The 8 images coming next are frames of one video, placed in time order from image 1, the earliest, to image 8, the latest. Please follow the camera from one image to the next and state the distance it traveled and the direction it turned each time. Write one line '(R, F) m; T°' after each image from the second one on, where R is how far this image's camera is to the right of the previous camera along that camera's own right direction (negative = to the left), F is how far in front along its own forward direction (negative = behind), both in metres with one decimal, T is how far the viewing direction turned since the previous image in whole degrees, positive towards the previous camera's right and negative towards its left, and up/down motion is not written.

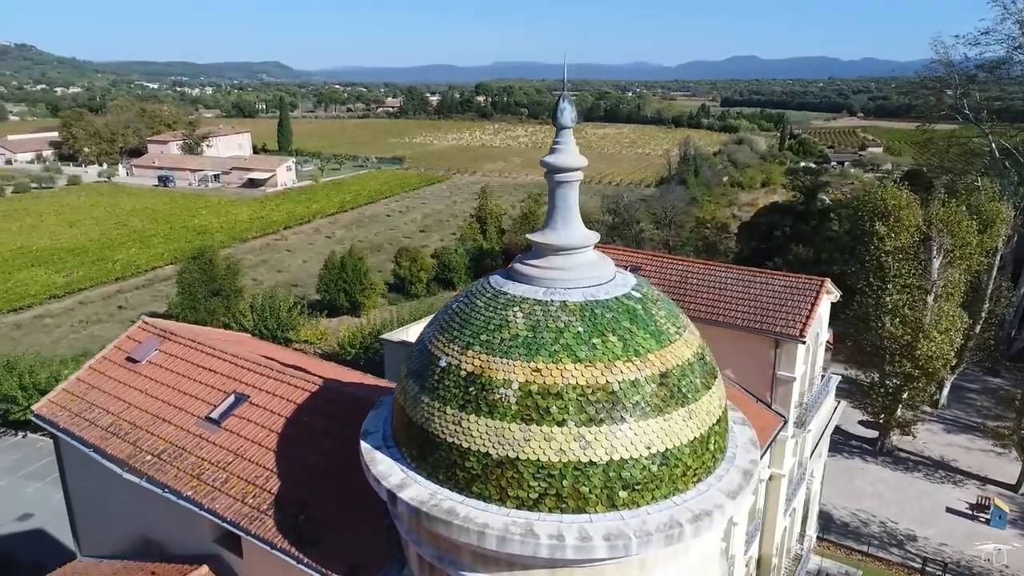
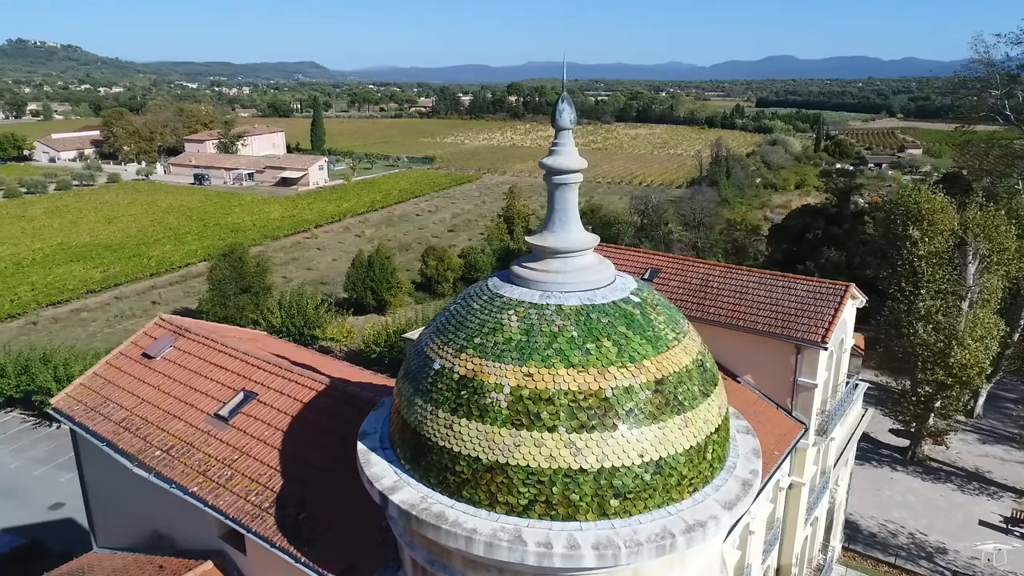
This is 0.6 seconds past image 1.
(+0.3, +0.1) m; -2°
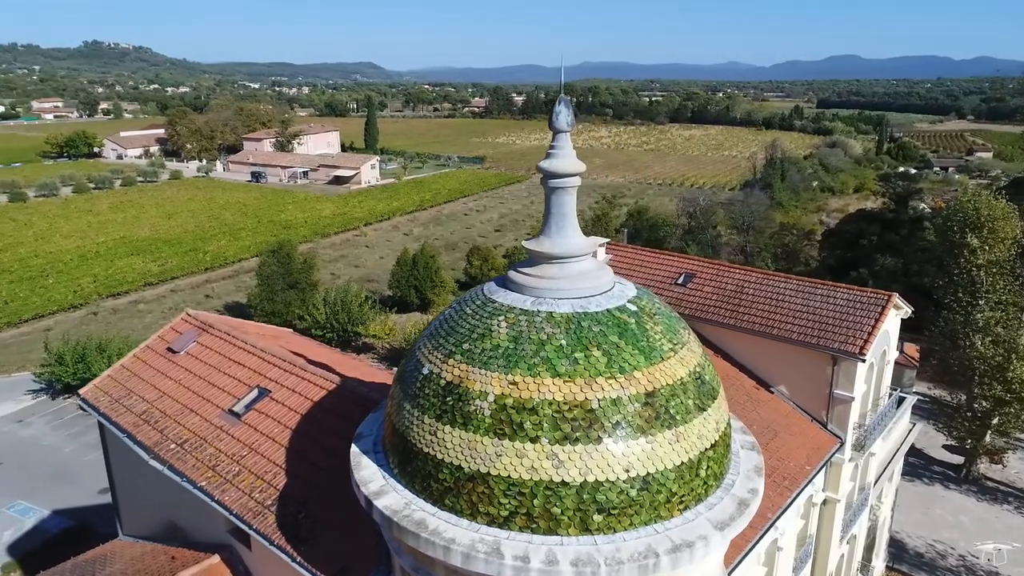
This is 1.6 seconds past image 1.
(+0.5, +0.2) m; -4°
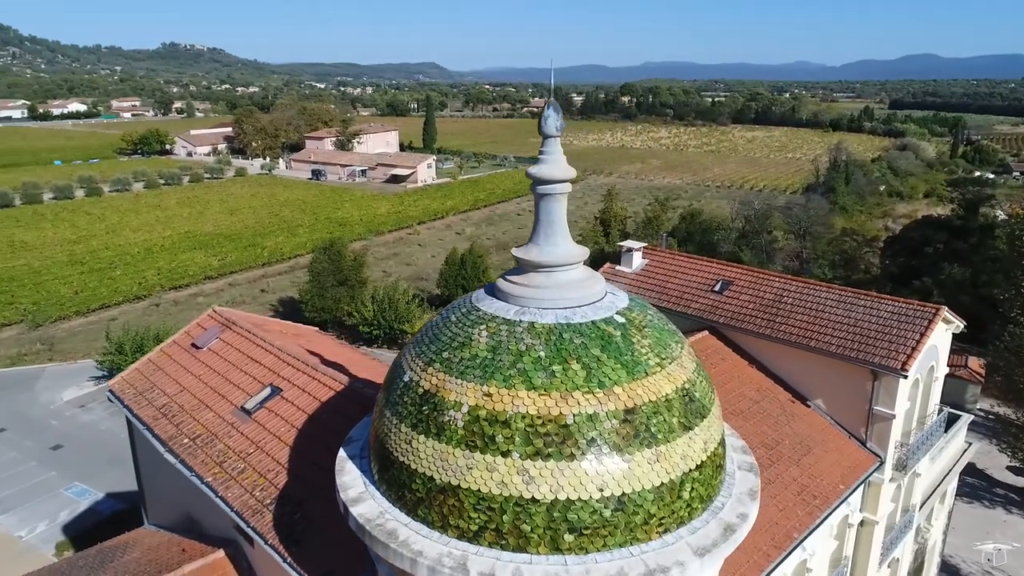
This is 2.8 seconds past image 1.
(+0.6, +0.2) m; -4°
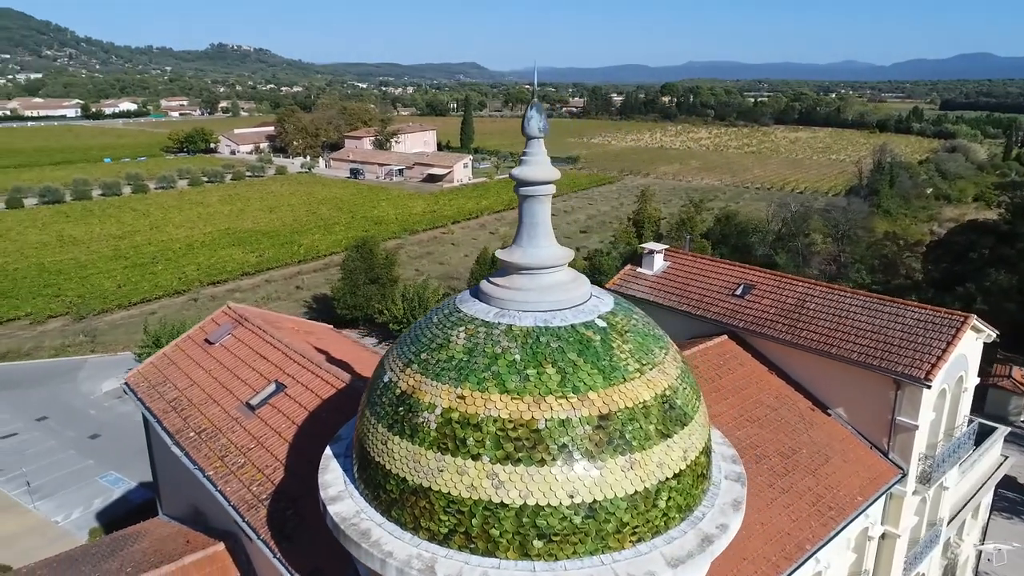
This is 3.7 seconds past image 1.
(+0.5, +0.1) m; -3°
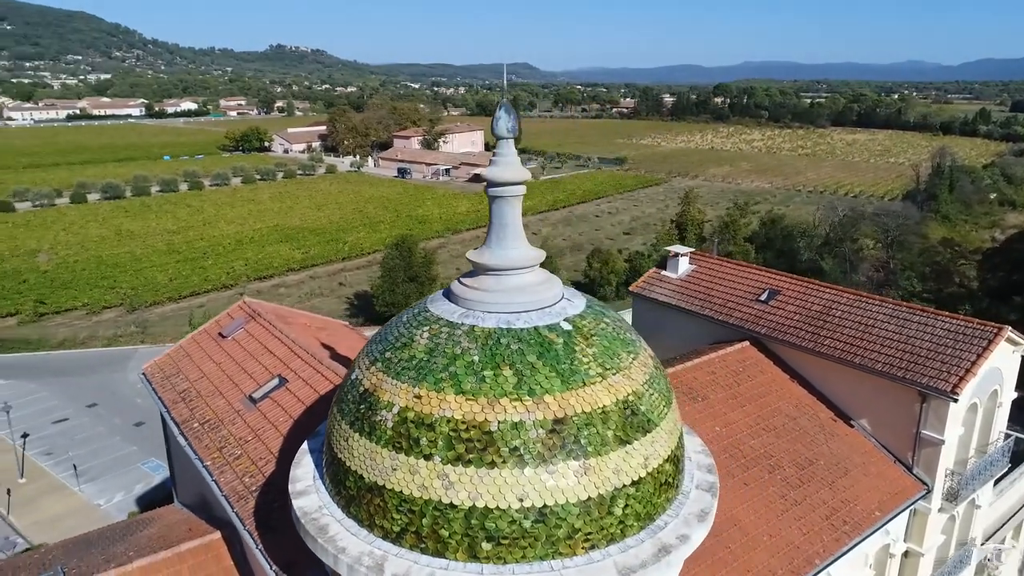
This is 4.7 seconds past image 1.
(+0.7, +0.1) m; -4°
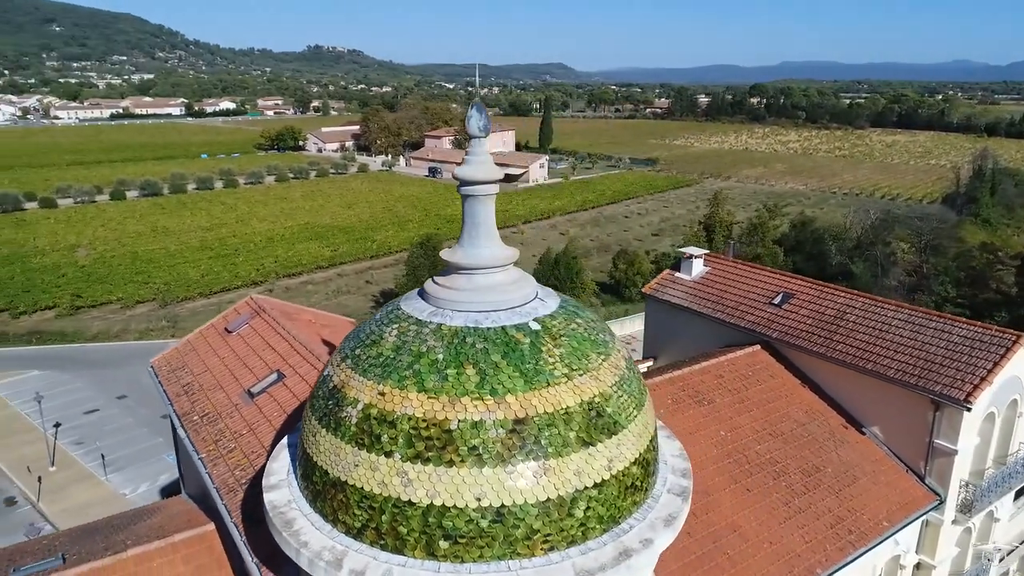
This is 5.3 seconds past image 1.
(+0.5, 0.0) m; -3°
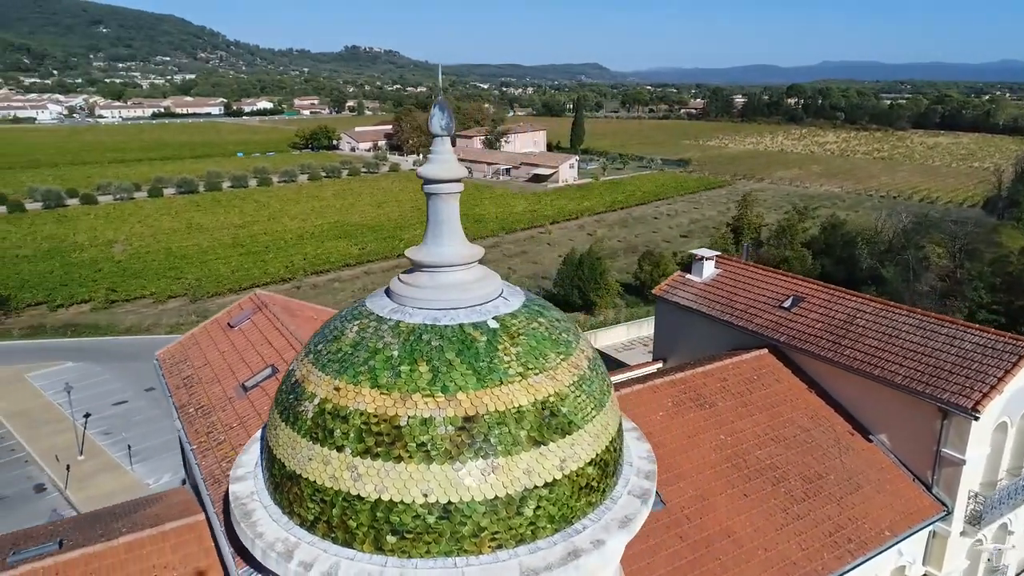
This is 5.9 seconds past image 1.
(+0.6, 0.0) m; -3°
